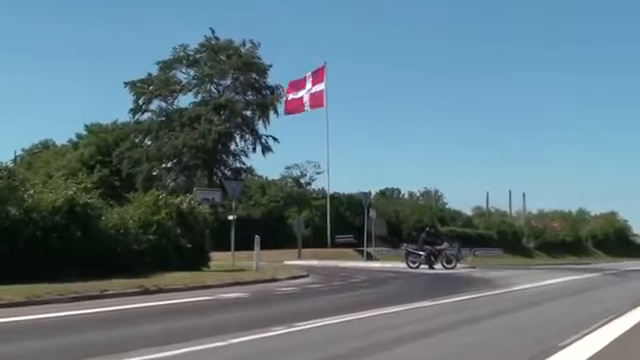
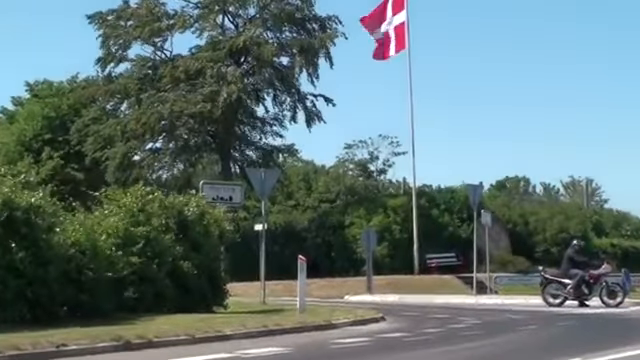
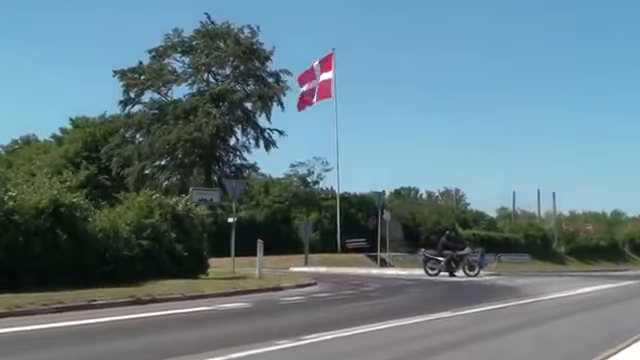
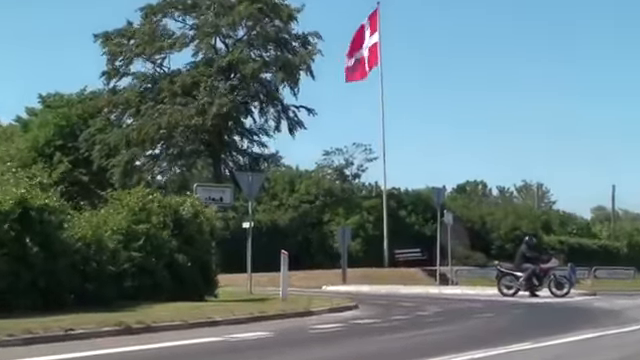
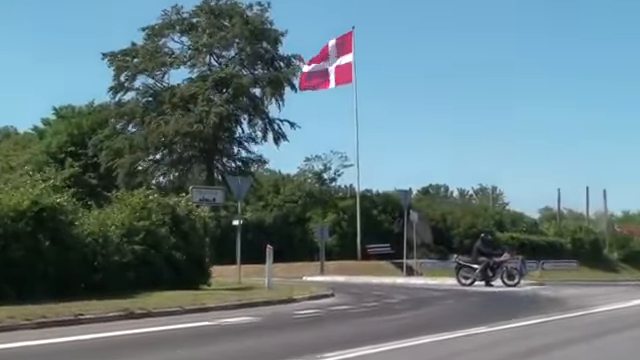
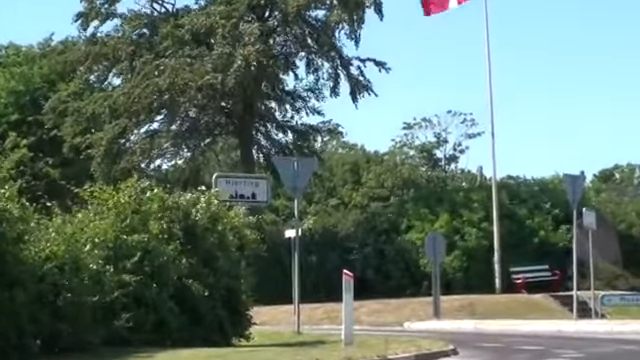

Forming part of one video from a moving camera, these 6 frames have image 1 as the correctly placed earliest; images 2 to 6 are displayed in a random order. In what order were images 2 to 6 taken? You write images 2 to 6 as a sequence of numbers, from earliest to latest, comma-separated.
3, 5, 4, 2, 6
